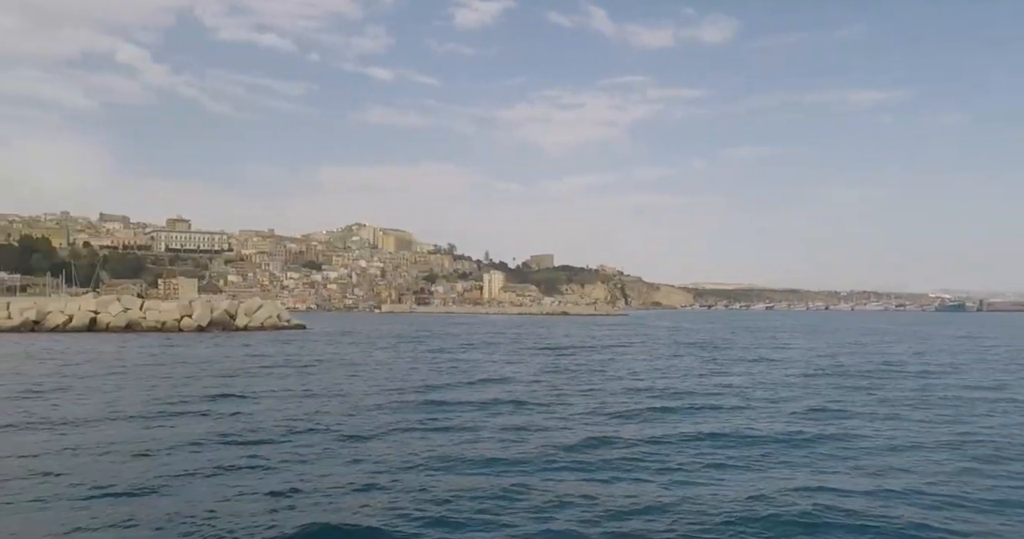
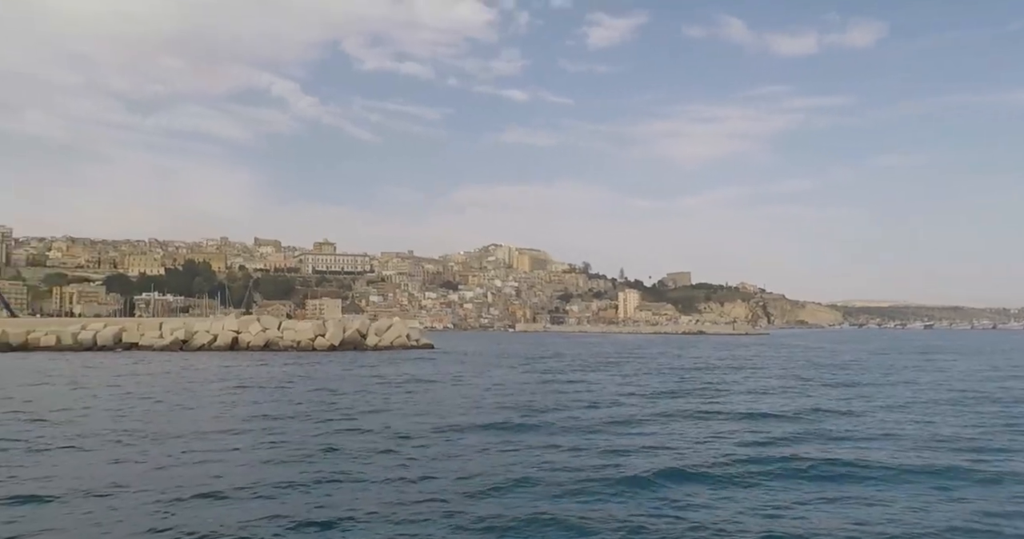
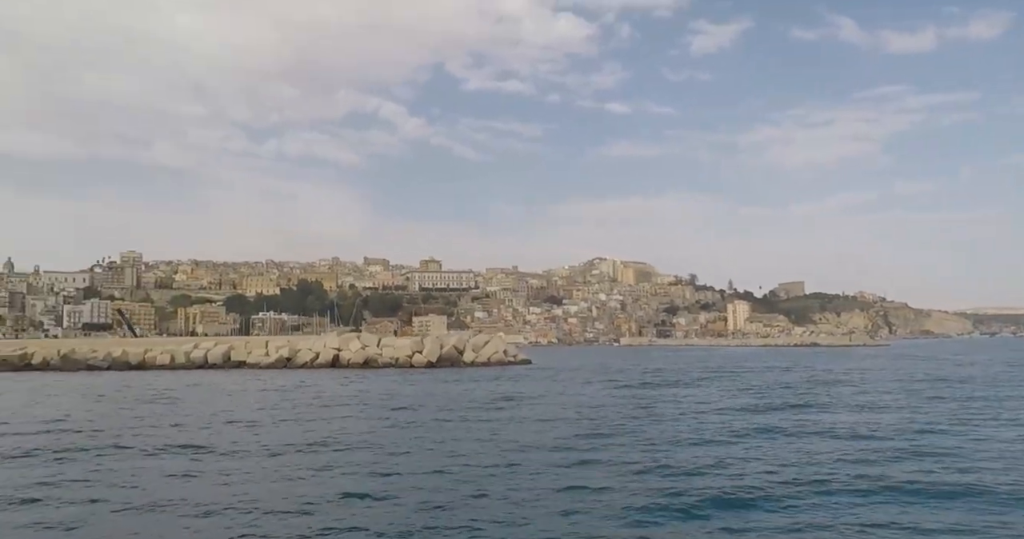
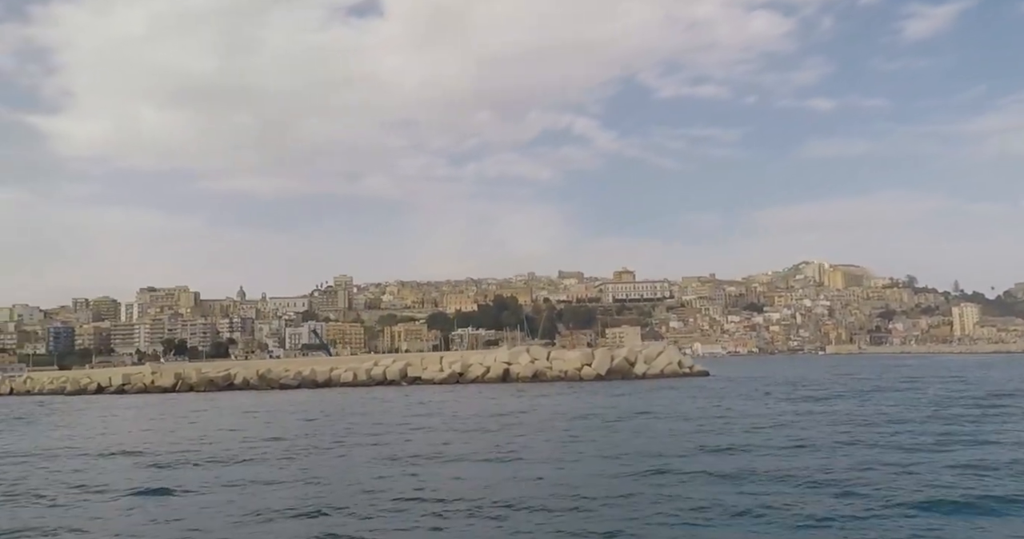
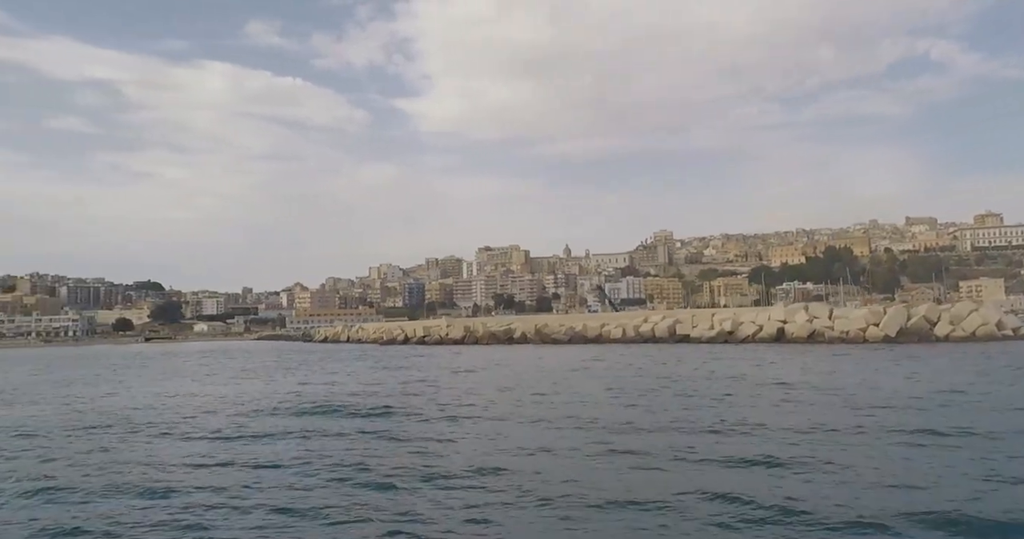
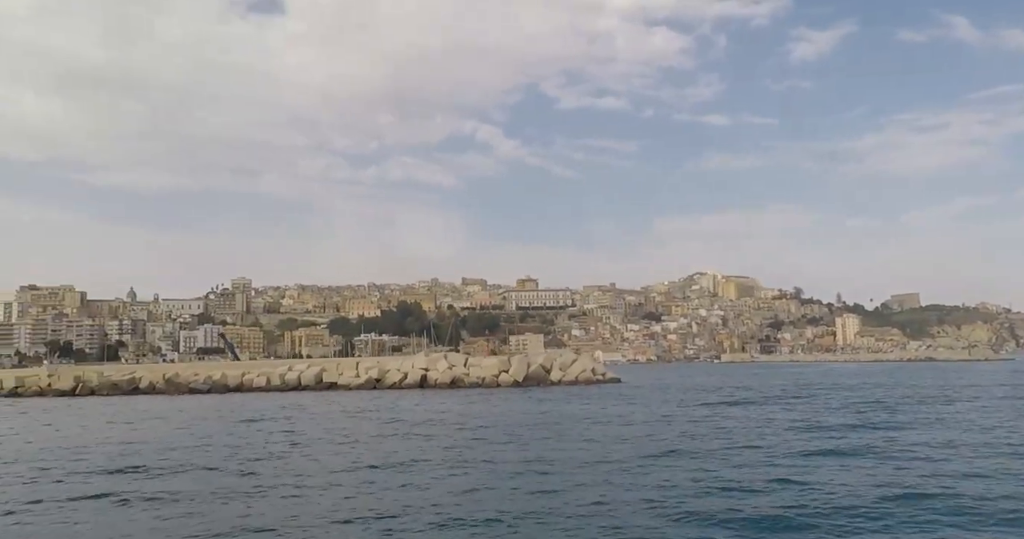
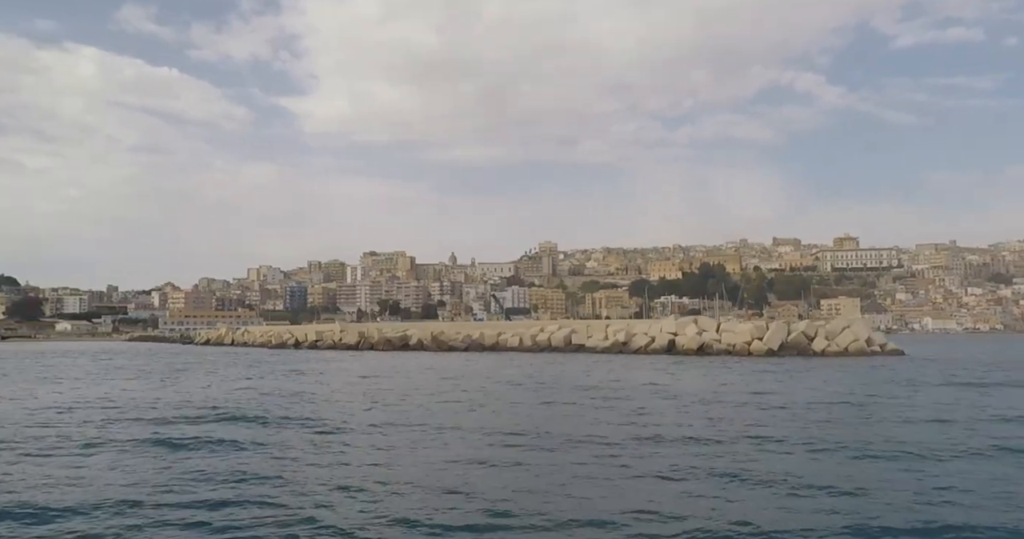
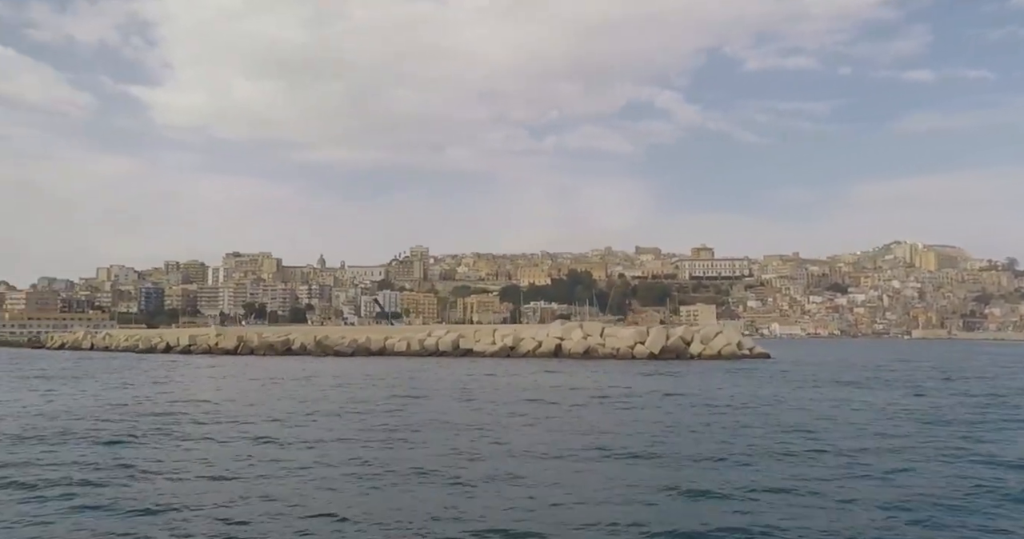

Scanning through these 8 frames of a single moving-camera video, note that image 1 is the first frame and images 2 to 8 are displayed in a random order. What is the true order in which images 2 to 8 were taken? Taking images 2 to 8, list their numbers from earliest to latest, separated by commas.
2, 3, 6, 4, 8, 7, 5
